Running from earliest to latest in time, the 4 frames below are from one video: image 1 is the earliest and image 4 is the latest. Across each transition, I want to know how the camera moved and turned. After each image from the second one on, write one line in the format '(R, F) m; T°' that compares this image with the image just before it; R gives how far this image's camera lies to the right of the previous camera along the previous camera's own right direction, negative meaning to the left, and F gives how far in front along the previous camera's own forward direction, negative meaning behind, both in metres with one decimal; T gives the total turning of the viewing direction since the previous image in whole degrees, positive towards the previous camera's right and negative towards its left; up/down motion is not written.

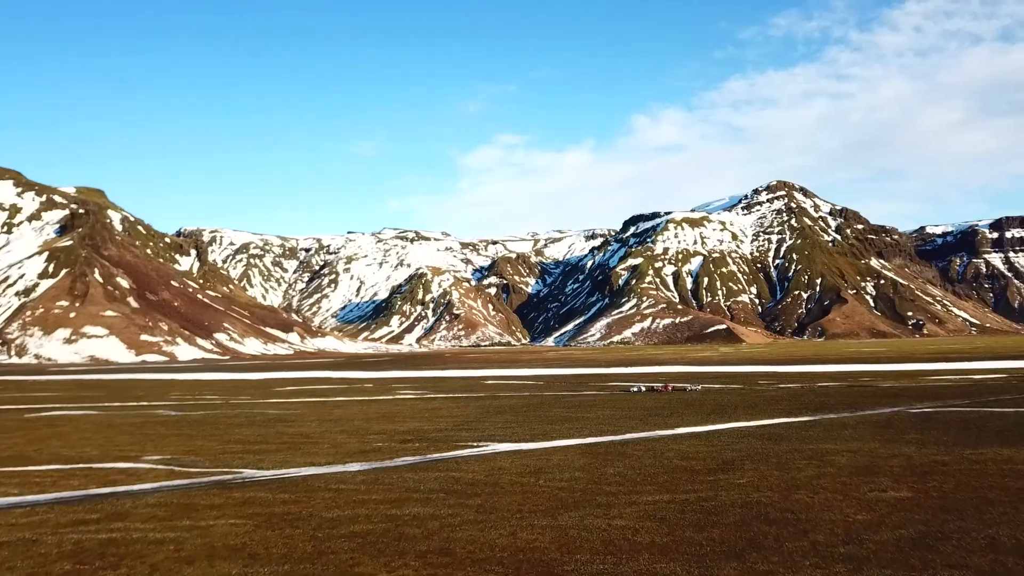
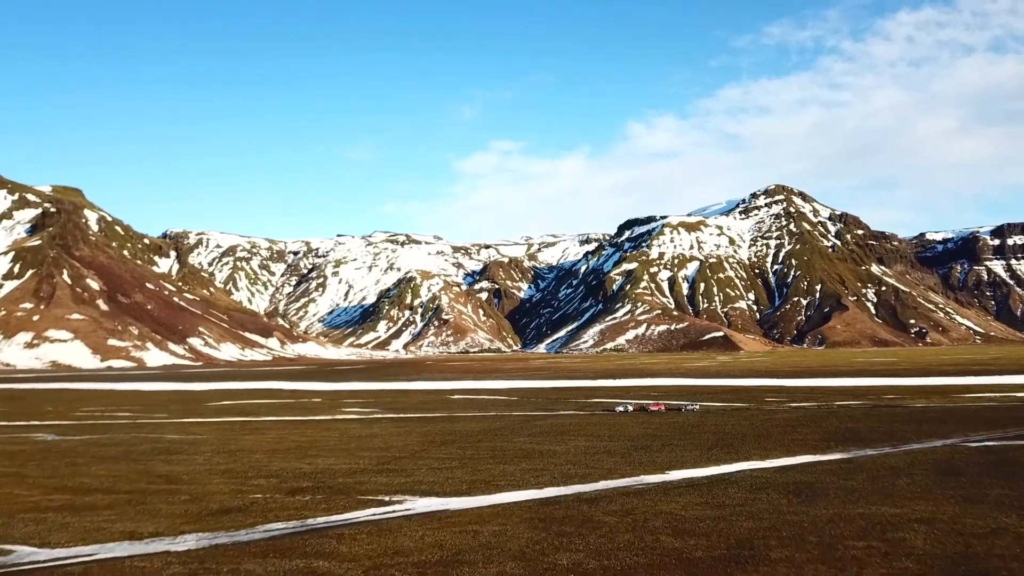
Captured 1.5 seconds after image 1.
(+3.1, +12.7) m; 0°
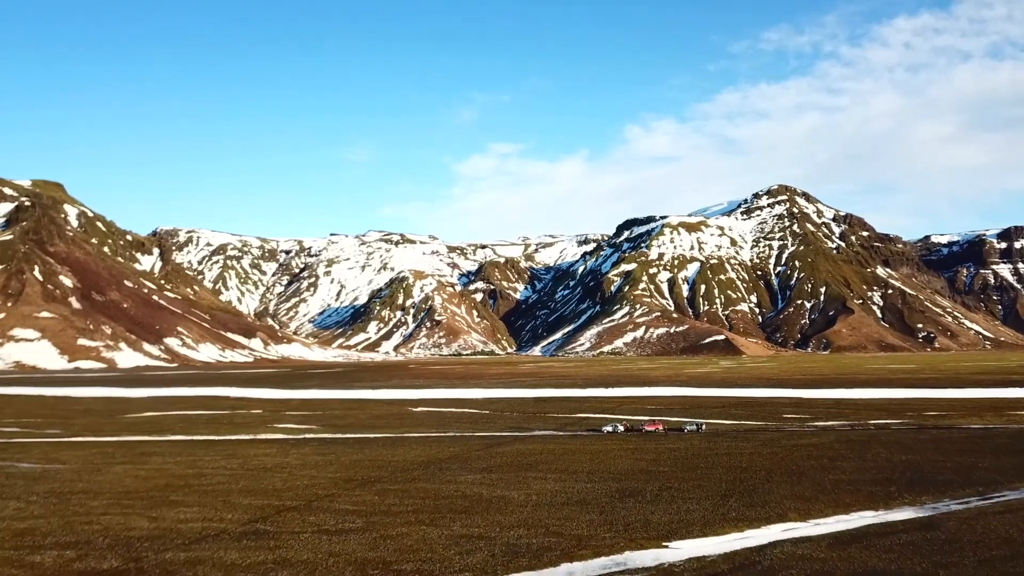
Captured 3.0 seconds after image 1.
(+2.7, +12.6) m; 0°
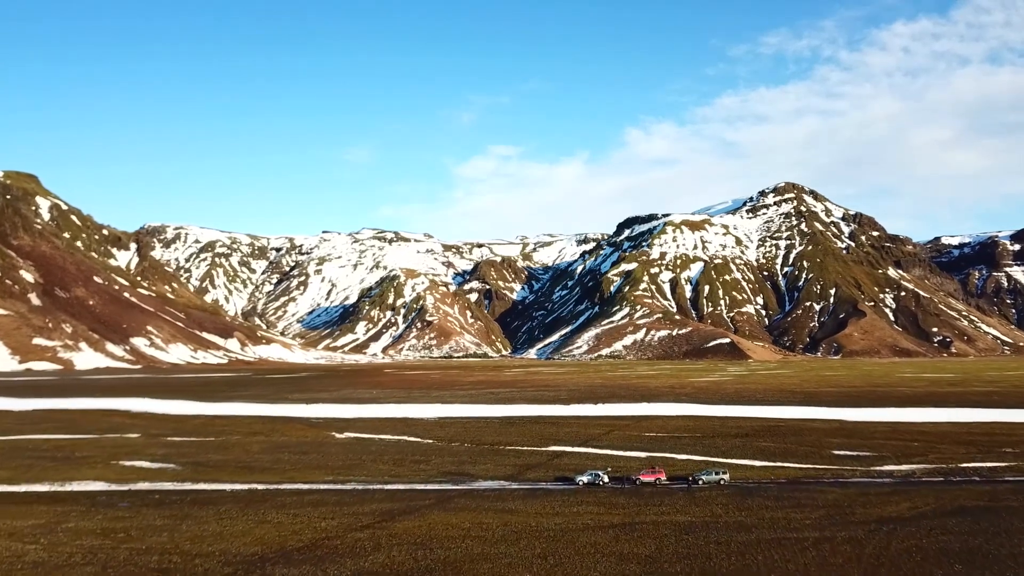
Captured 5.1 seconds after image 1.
(+3.6, +17.8) m; 0°
